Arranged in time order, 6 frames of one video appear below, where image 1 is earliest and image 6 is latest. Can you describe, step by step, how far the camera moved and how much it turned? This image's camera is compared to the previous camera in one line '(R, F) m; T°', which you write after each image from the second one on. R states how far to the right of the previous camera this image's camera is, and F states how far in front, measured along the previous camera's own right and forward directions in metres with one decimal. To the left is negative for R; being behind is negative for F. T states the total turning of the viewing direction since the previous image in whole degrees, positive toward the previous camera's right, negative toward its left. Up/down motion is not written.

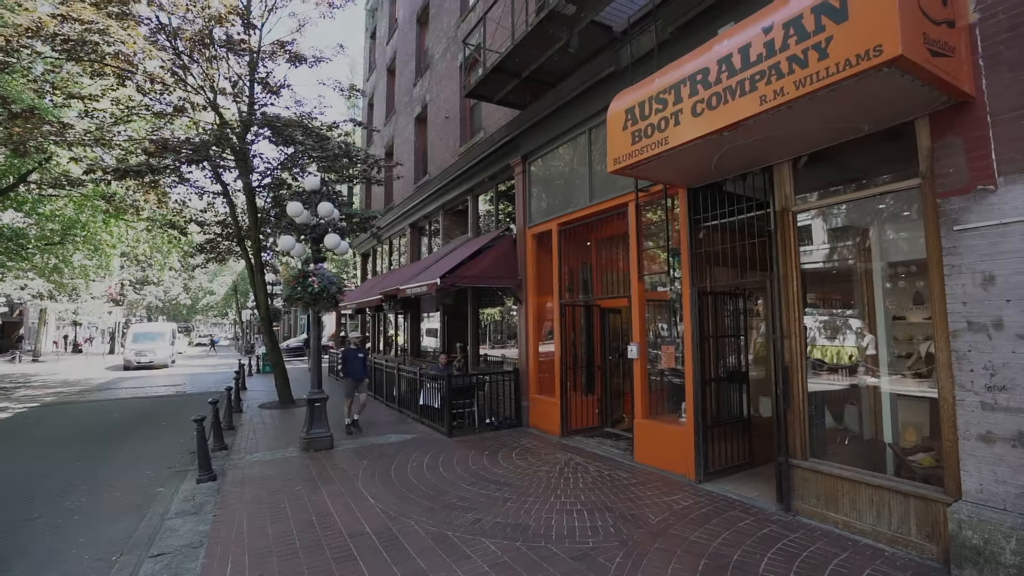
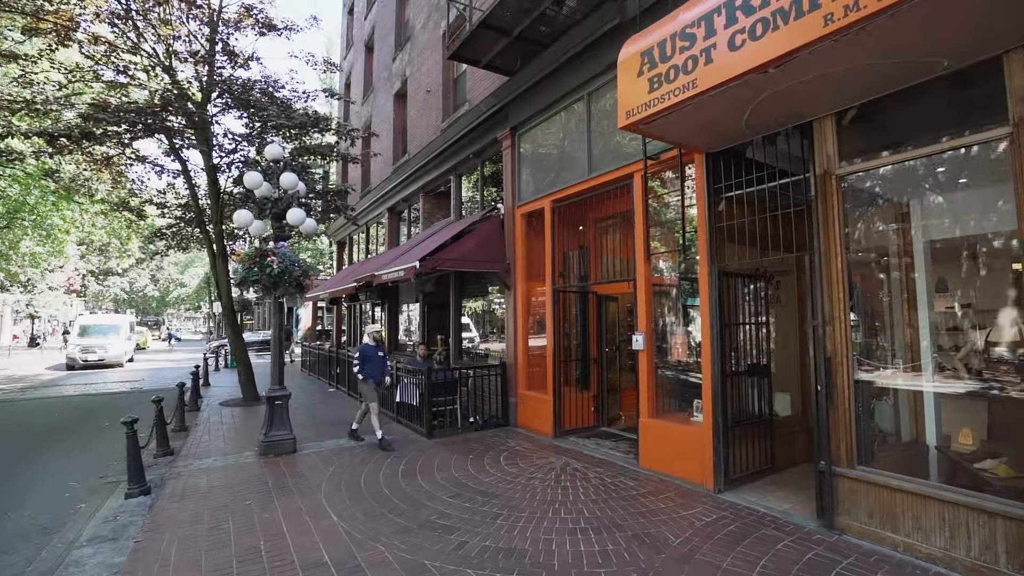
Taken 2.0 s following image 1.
(-0.1, +0.9) m; +2°
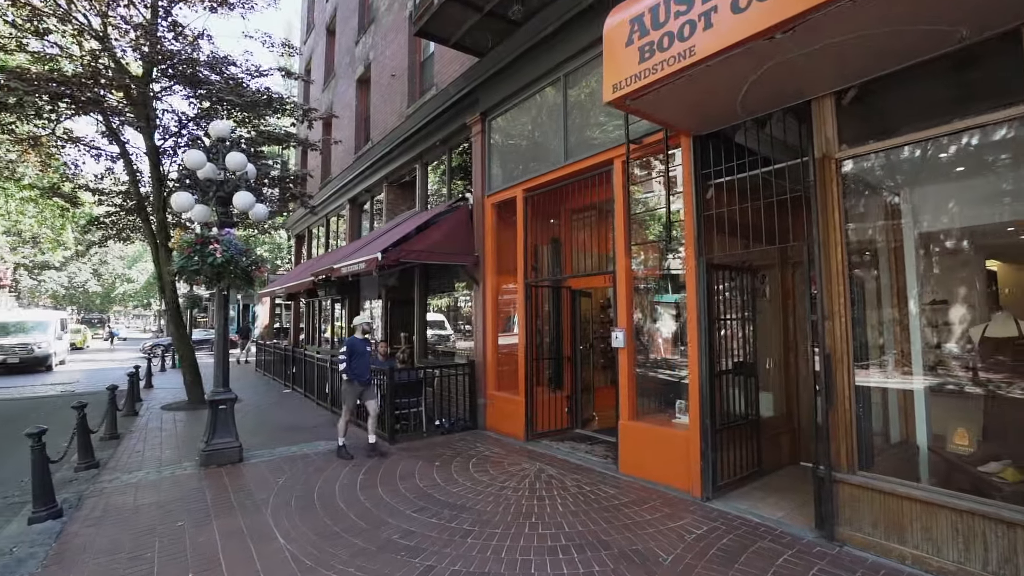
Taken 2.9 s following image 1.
(-0.1, +0.5) m; +4°
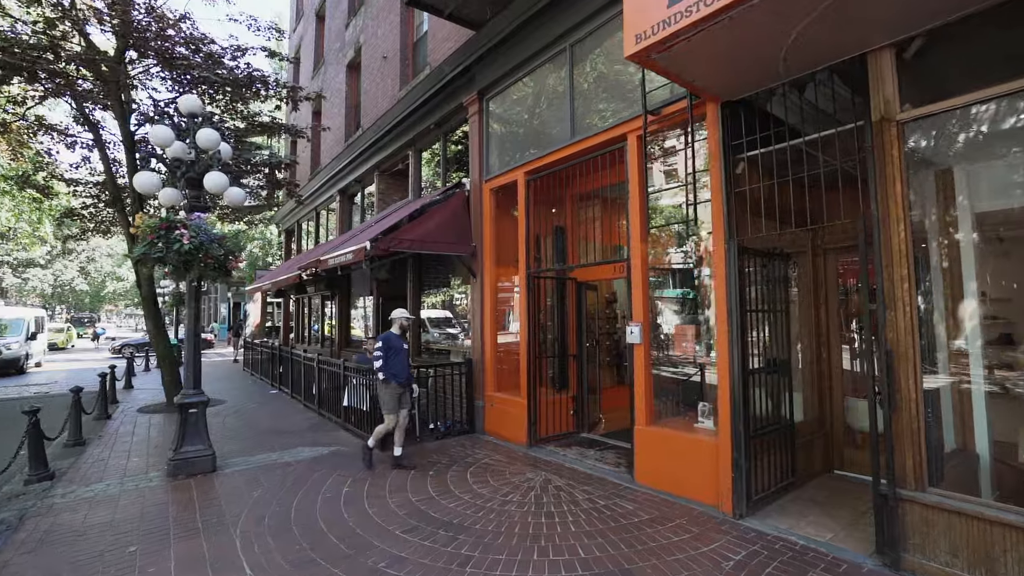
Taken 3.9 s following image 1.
(-0.1, +0.6) m; 0°
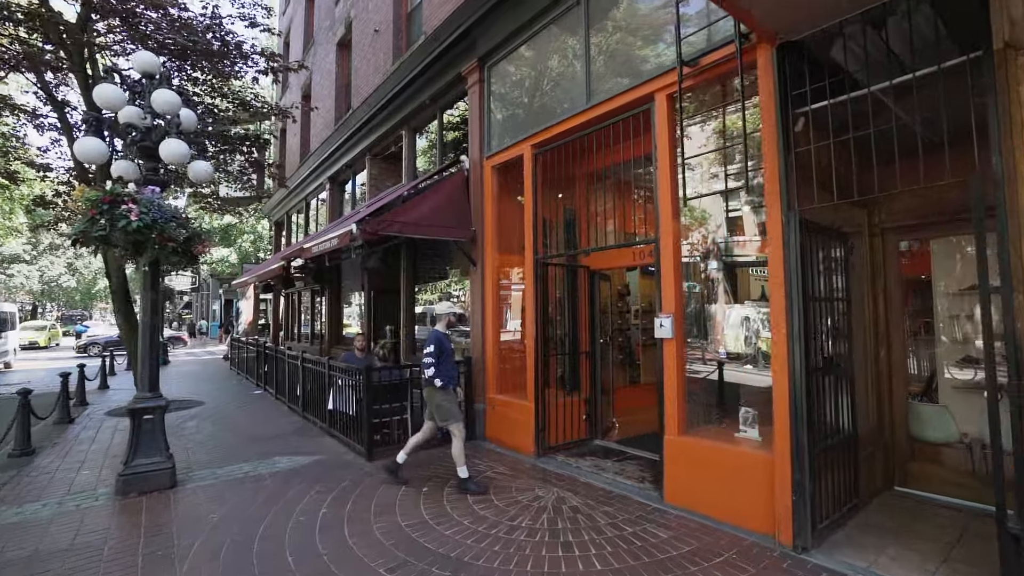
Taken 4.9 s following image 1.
(-0.1, +0.8) m; 0°
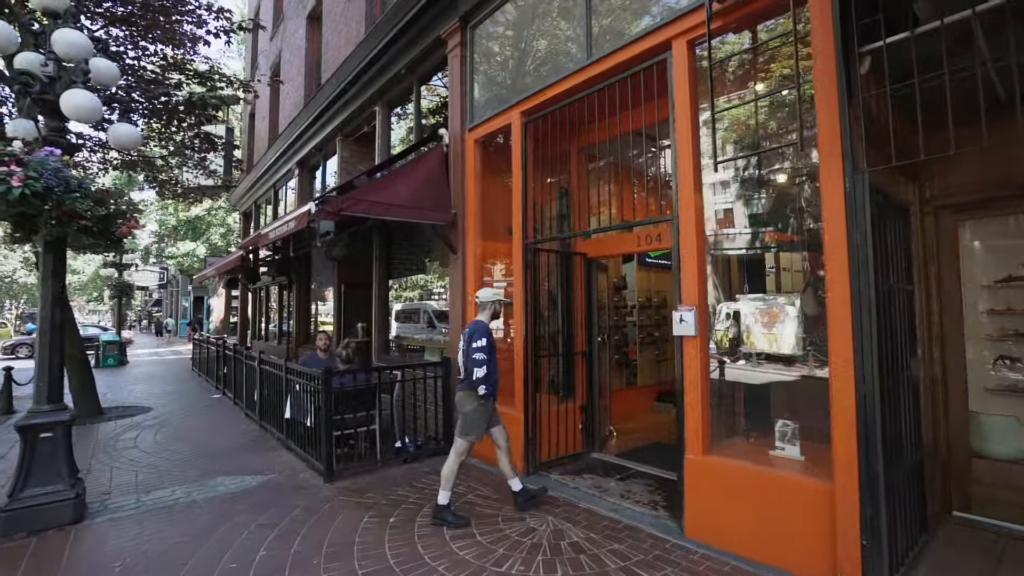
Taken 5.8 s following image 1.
(0.0, +0.8) m; +2°
